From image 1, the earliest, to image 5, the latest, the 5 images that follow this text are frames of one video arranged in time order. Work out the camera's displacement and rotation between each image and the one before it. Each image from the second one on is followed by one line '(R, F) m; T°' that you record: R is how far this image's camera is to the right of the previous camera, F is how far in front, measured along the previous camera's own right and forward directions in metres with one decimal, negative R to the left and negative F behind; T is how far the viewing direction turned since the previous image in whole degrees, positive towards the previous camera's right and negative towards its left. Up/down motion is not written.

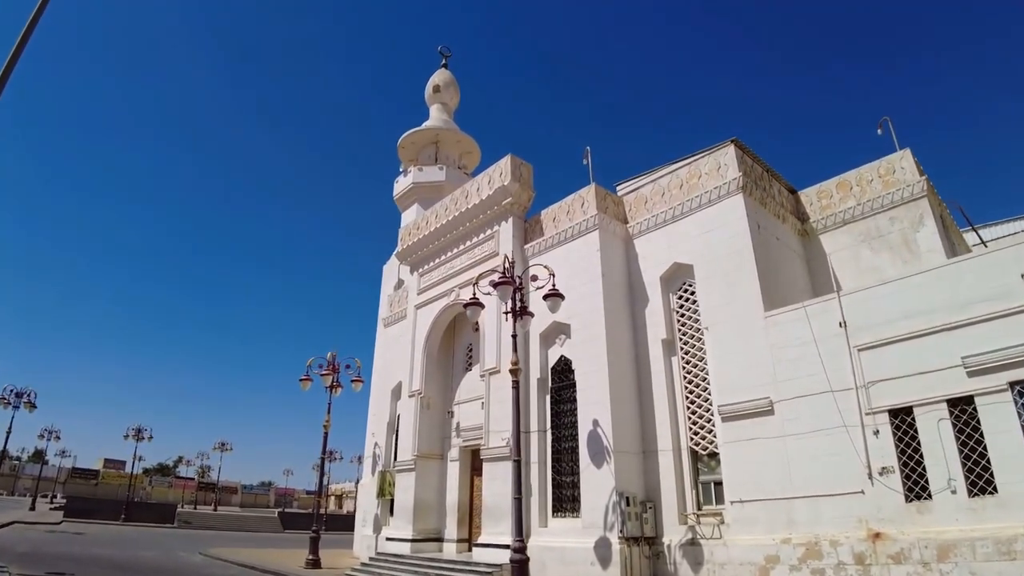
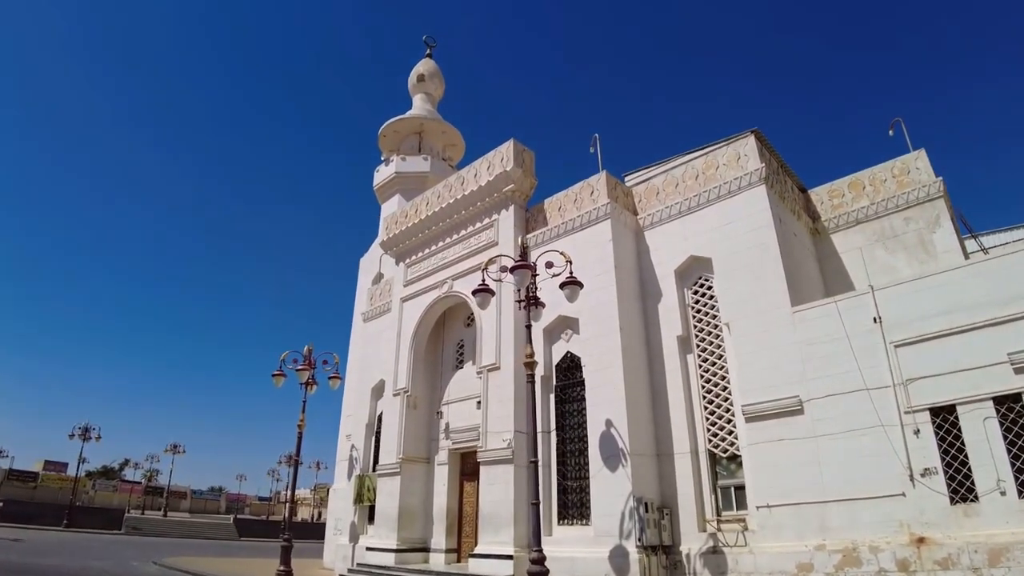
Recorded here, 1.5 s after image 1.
(-0.9, +0.7) m; +4°
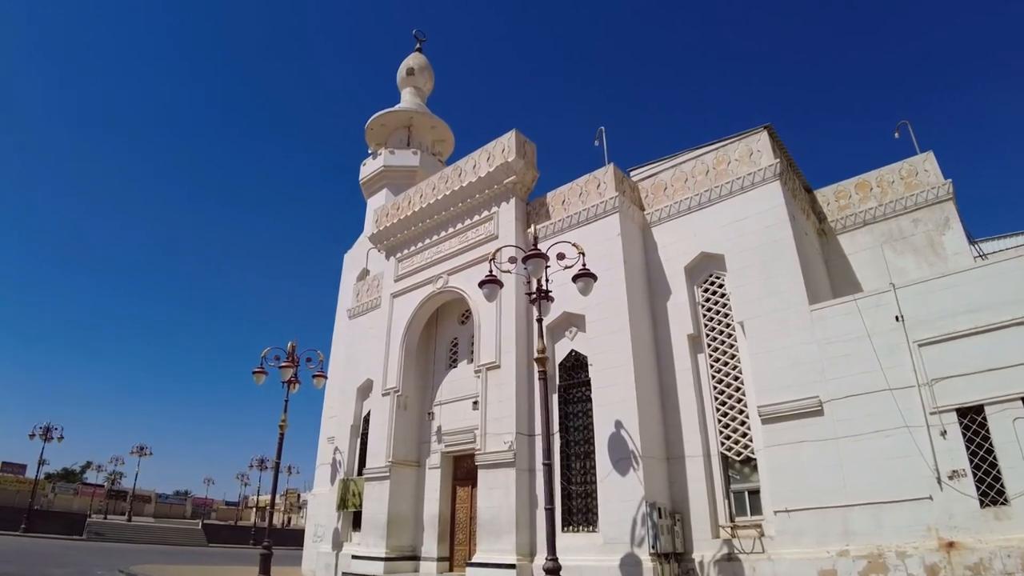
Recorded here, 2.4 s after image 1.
(-0.5, +0.5) m; +3°
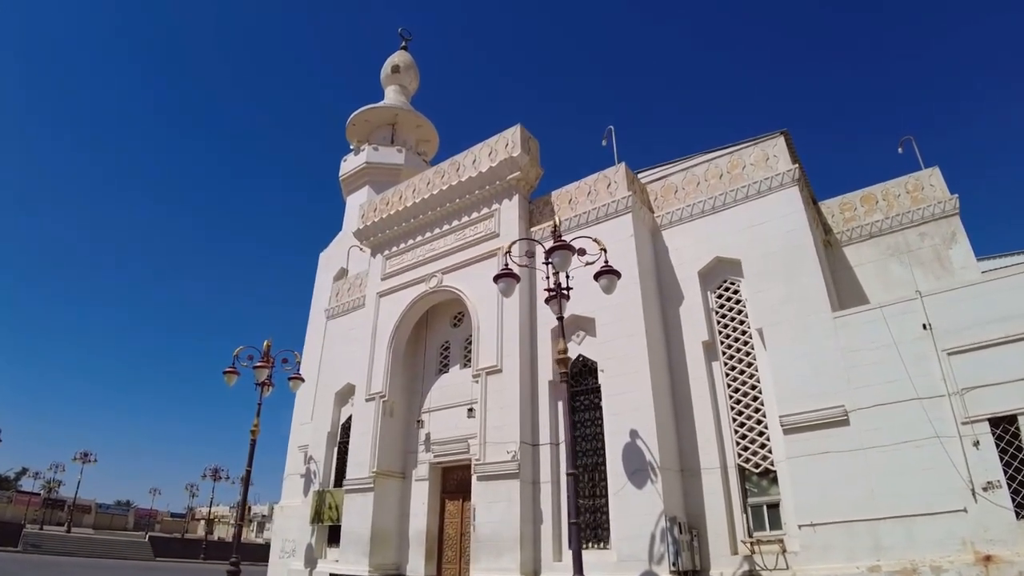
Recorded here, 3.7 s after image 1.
(-0.8, +0.6) m; +4°
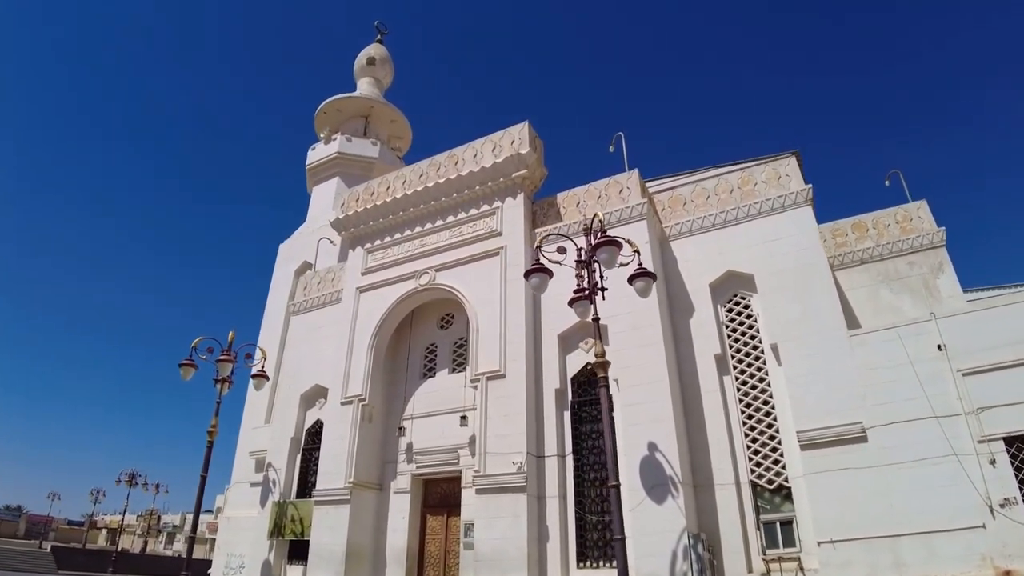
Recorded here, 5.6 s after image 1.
(-1.2, +0.6) m; +7°
